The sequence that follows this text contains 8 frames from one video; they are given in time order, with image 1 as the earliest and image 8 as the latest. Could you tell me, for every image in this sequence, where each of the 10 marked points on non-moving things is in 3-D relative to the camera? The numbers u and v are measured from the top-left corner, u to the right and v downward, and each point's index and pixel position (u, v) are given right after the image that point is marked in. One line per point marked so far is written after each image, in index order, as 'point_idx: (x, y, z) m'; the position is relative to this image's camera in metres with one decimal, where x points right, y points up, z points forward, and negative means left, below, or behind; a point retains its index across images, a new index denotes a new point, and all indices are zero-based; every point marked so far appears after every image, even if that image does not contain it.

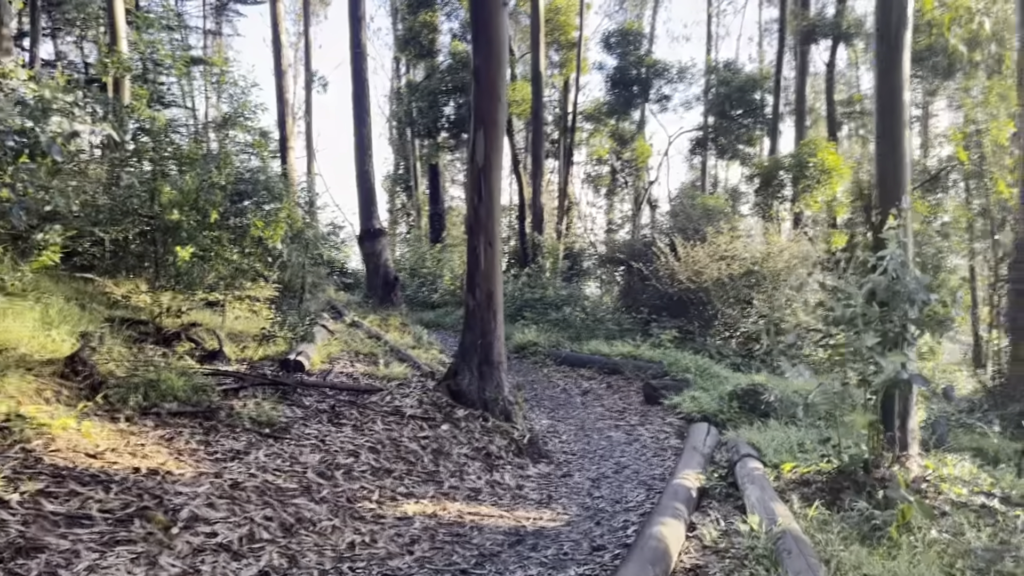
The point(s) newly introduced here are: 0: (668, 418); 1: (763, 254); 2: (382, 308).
0: (+1.2, -1.0, +6.7) m
1: (+2.9, +0.4, +9.8) m
2: (-1.5, -0.2, +9.5) m
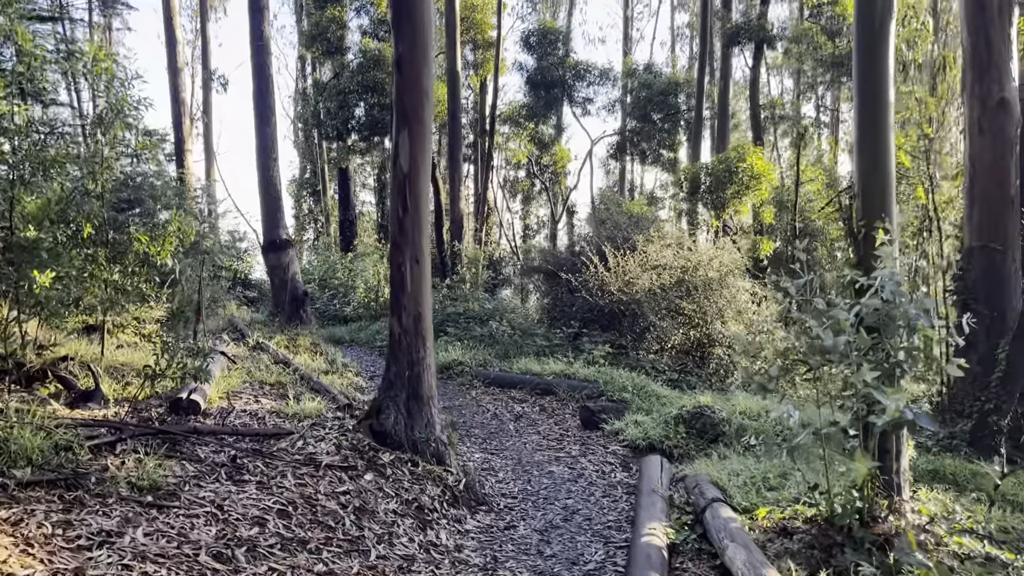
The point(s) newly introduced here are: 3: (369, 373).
0: (+0.7, -1.2, +6.2) m
1: (+2.0, +0.3, +9.4) m
2: (-2.3, -0.4, +8.6) m
3: (-1.4, -0.9, +8.3) m
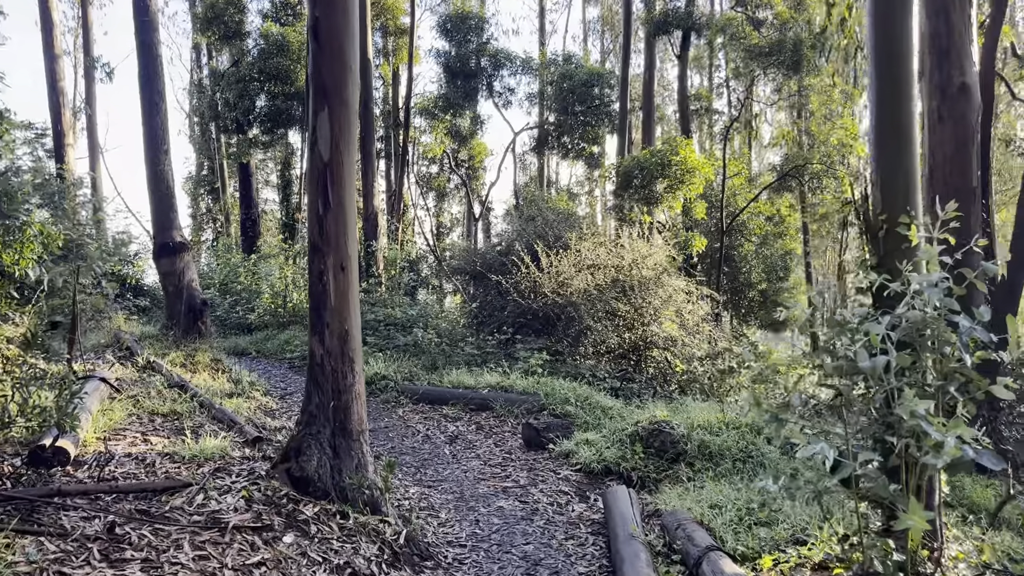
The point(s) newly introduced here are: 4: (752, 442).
0: (+0.3, -1.2, +5.5) m
1: (+1.2, +0.3, +8.9) m
2: (-3.0, -0.5, +7.6) m
3: (-2.0, -1.0, +7.3) m
4: (+1.6, -1.0, +5.7) m
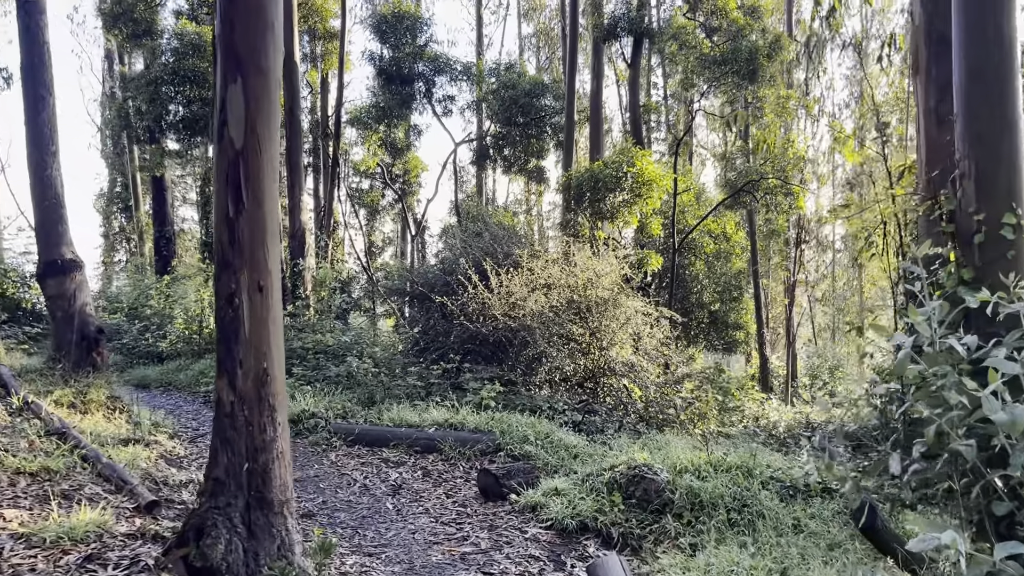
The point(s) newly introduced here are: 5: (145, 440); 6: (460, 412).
0: (+0.1, -1.3, +4.6) m
1: (+0.7, +0.1, +8.1) m
2: (-3.4, -0.7, +6.5) m
3: (-2.4, -1.1, +6.3) m
4: (+1.4, -1.2, +4.9) m
5: (-2.4, -1.0, +5.4) m
6: (-0.4, -1.0, +6.5) m
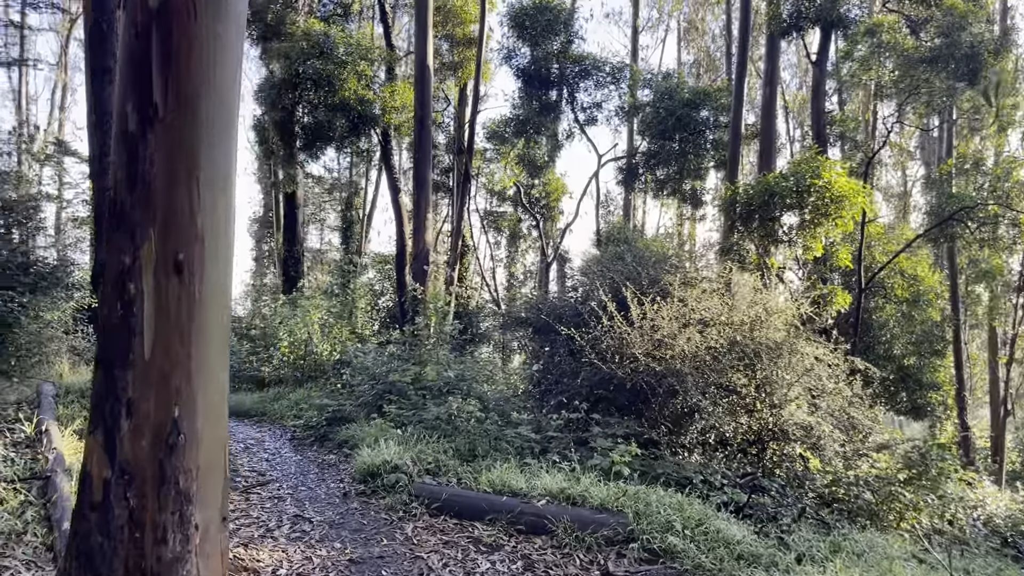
0: (+0.5, -1.4, +2.9) m
1: (+1.8, -0.2, +6.3) m
2: (-2.5, -0.7, +5.4) m
3: (-1.6, -1.2, +5.0) m
4: (+1.9, -1.3, +3.0) m
5: (-1.7, -1.0, +4.2) m
6: (+0.4, -1.1, +4.9) m
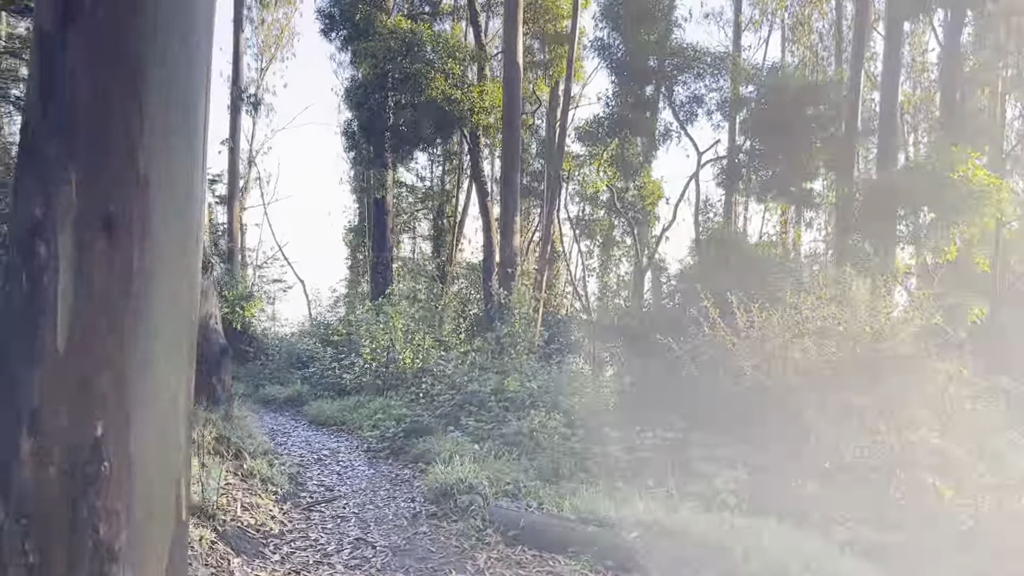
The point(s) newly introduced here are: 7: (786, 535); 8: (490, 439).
0: (+0.8, -1.4, +2.3) m
1: (+2.4, -0.3, +5.5) m
2: (-2.0, -0.7, +5.1) m
3: (-1.2, -1.2, +4.6) m
4: (+2.1, -1.3, +2.2) m
5: (-1.3, -1.0, +3.8) m
6: (+0.9, -1.1, +4.3) m
7: (+1.3, -1.2, +4.0) m
8: (-0.2, -1.0, +5.6) m
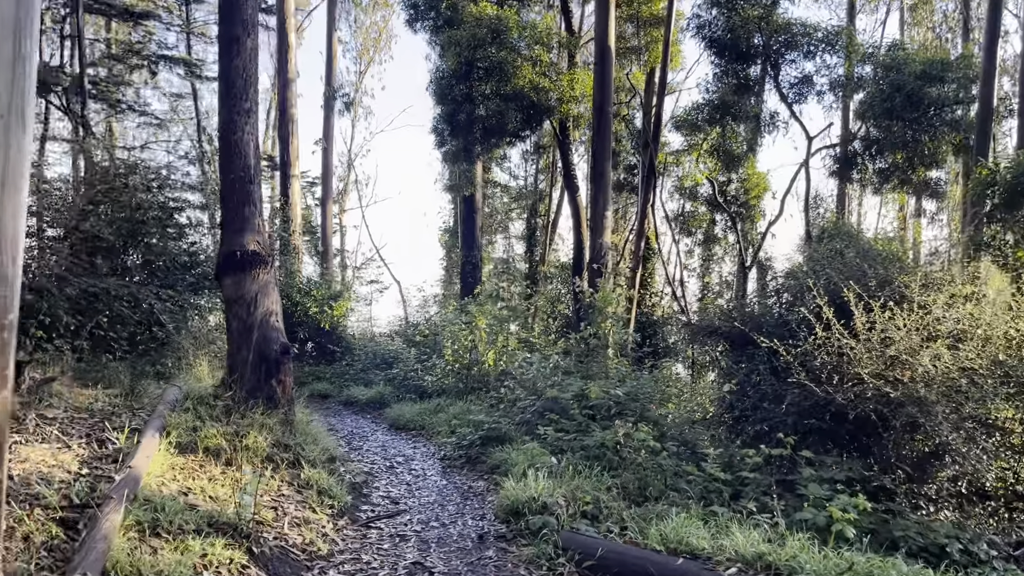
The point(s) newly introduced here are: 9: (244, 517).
0: (+0.9, -1.3, +1.7) m
1: (+2.9, -0.2, +4.7) m
2: (-1.5, -0.7, +4.8) m
3: (-0.8, -1.2, +4.2) m
4: (+2.2, -1.3, +1.4) m
5: (-1.0, -1.0, +3.4) m
6: (+1.2, -1.1, +3.7) m
7: (+1.6, -1.2, +3.3) m
8: (+0.3, -1.0, +5.1) m
9: (-1.1, -0.9, +3.5) m
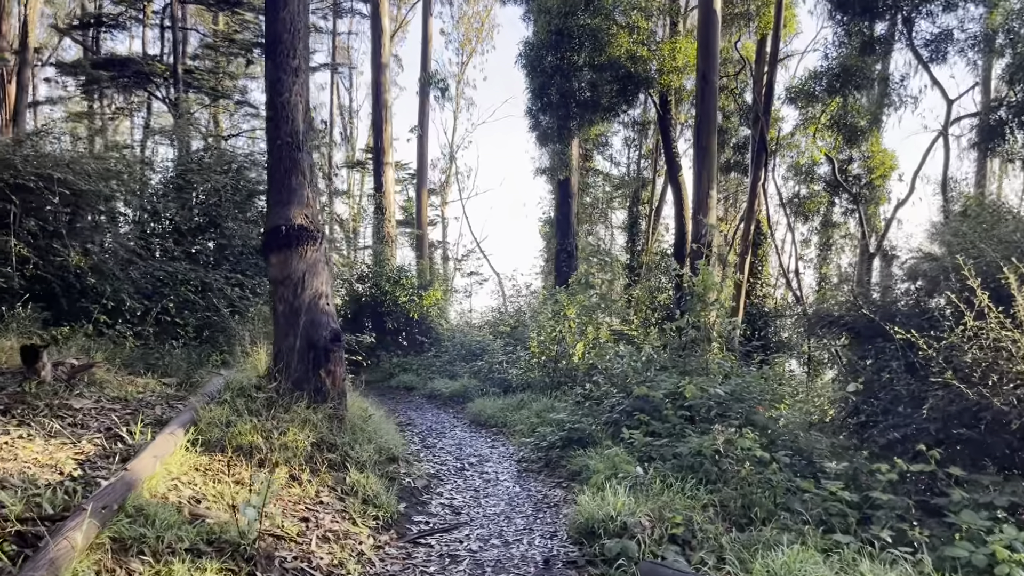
0: (+0.9, -1.3, +0.9) m
1: (+3.2, -0.1, +3.6) m
2: (-1.1, -0.6, +4.3) m
3: (-0.5, -1.1, +3.6) m
4: (+2.1, -1.2, +0.5) m
5: (-0.8, -0.9, +2.9) m
6: (+1.4, -1.0, +2.8) m
7: (+1.8, -1.1, +2.5) m
8: (+0.8, -0.9, +4.3) m
9: (-0.9, -0.8, +2.9) m
